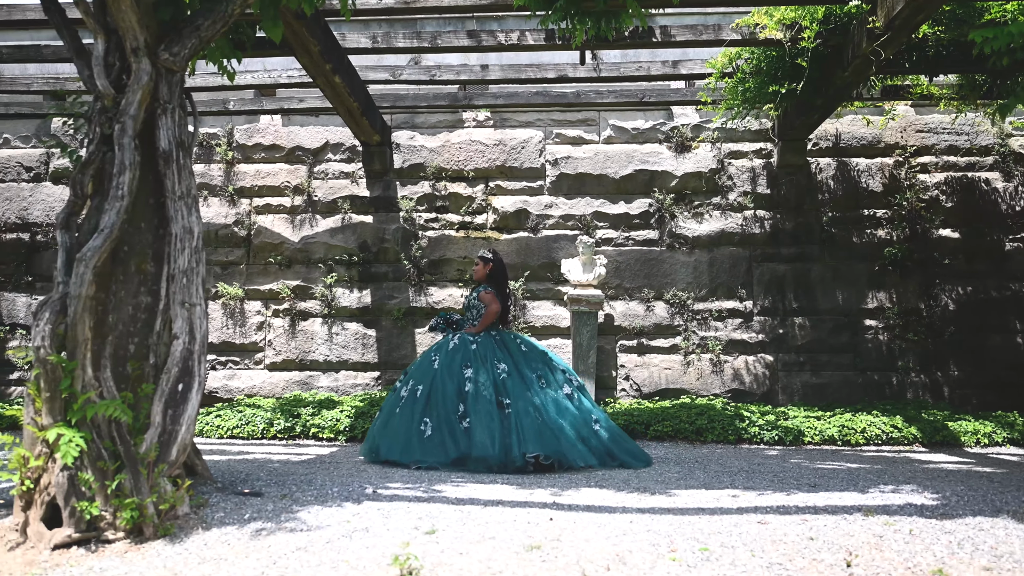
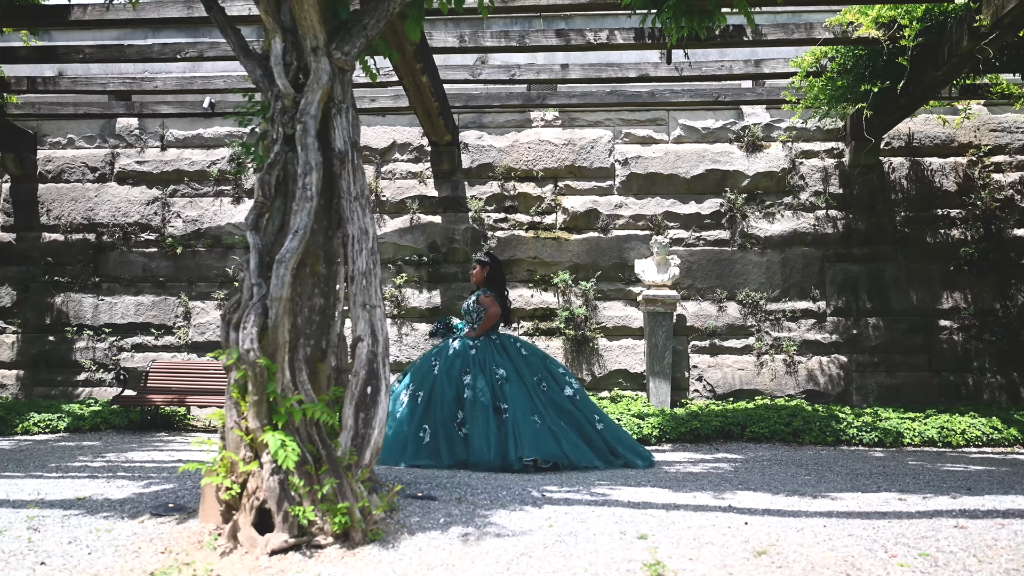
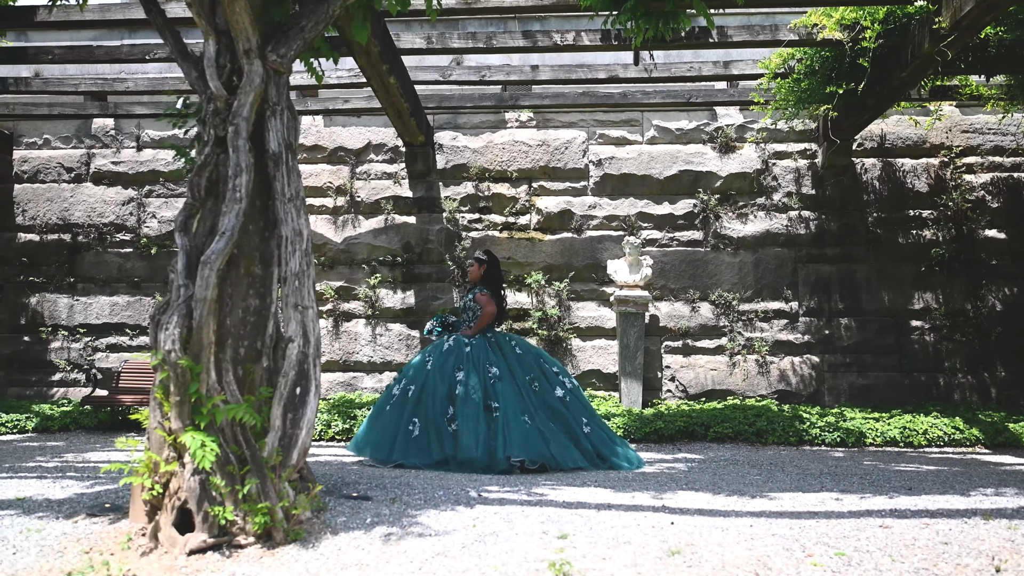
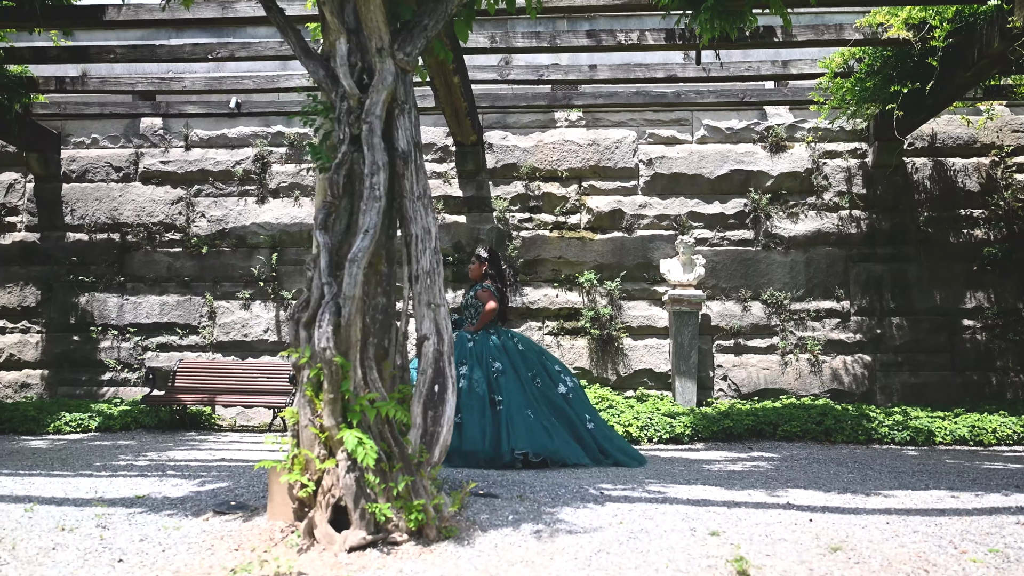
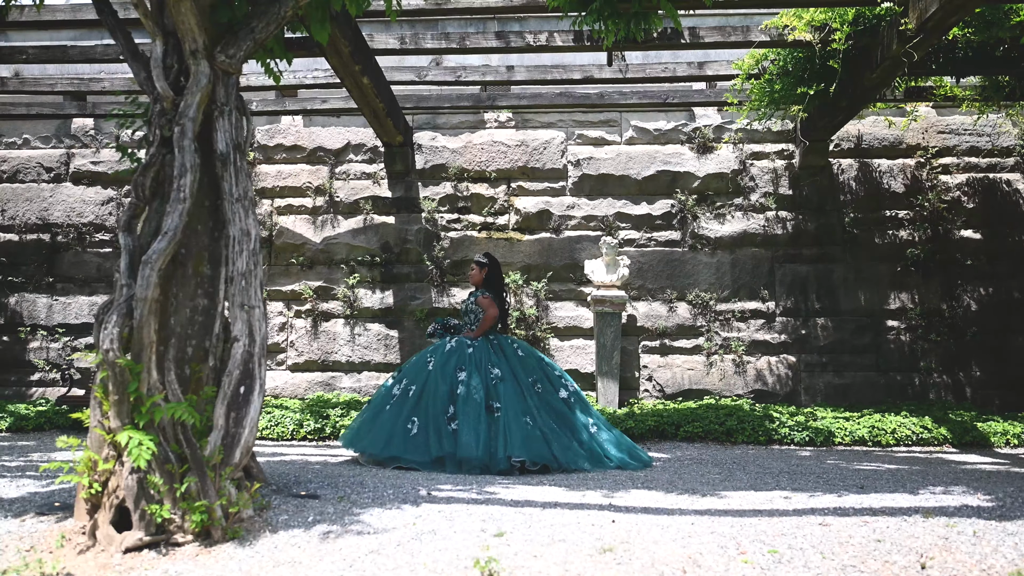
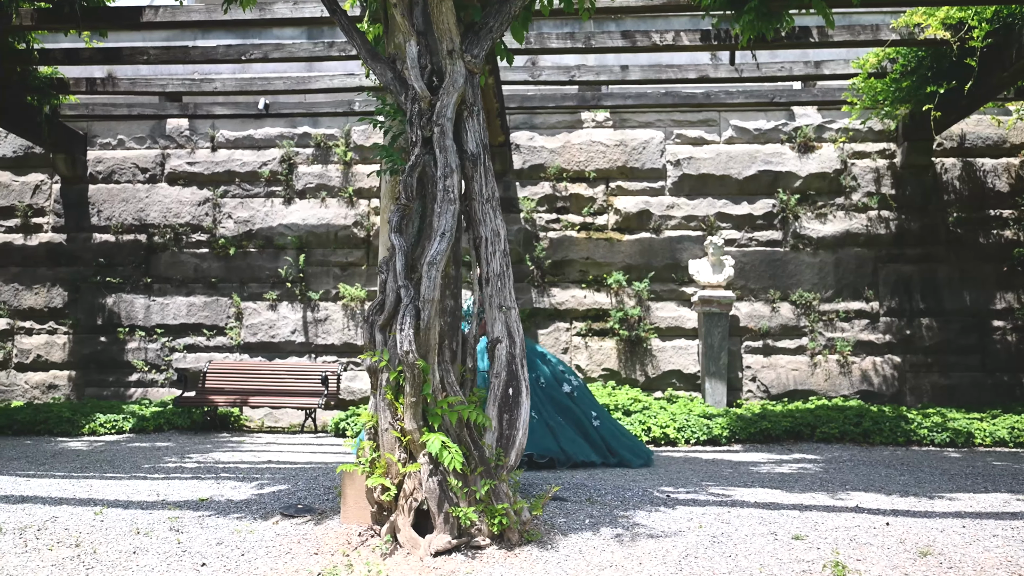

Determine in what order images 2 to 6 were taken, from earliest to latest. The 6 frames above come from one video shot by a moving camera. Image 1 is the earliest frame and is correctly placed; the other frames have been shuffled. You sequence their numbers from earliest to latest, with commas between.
5, 3, 2, 4, 6
